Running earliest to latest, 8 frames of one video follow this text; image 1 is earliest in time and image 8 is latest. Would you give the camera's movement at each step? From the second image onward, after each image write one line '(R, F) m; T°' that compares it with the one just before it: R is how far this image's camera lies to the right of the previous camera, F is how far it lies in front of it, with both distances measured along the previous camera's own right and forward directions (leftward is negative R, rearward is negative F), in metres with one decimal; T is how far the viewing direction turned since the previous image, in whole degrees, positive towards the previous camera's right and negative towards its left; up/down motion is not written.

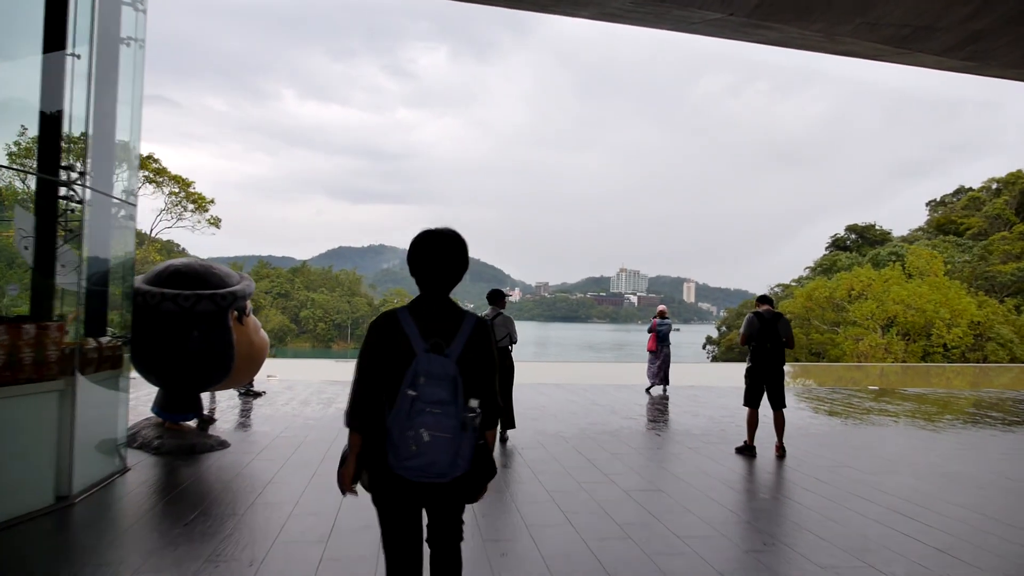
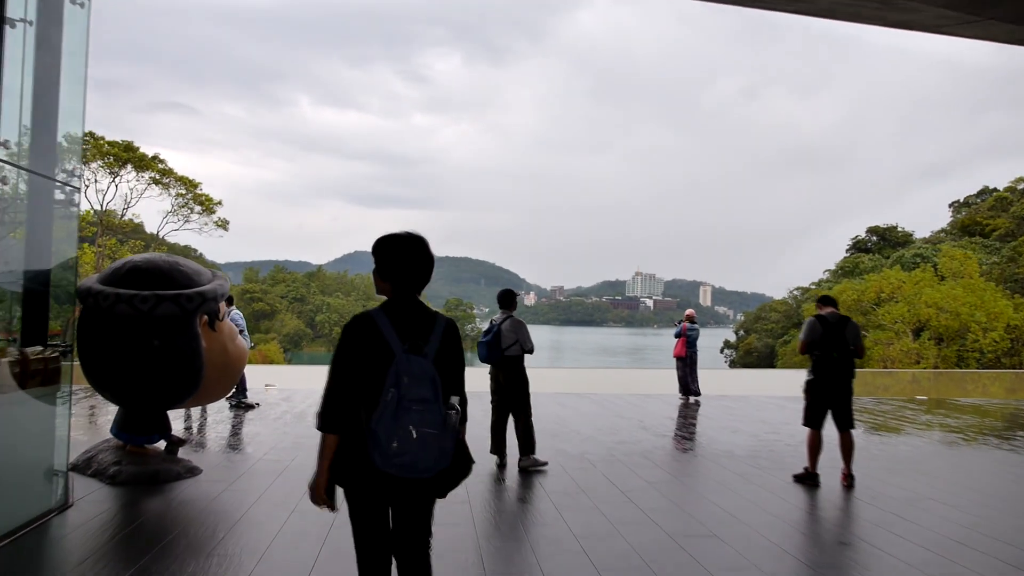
(0.0, +0.8) m; -1°
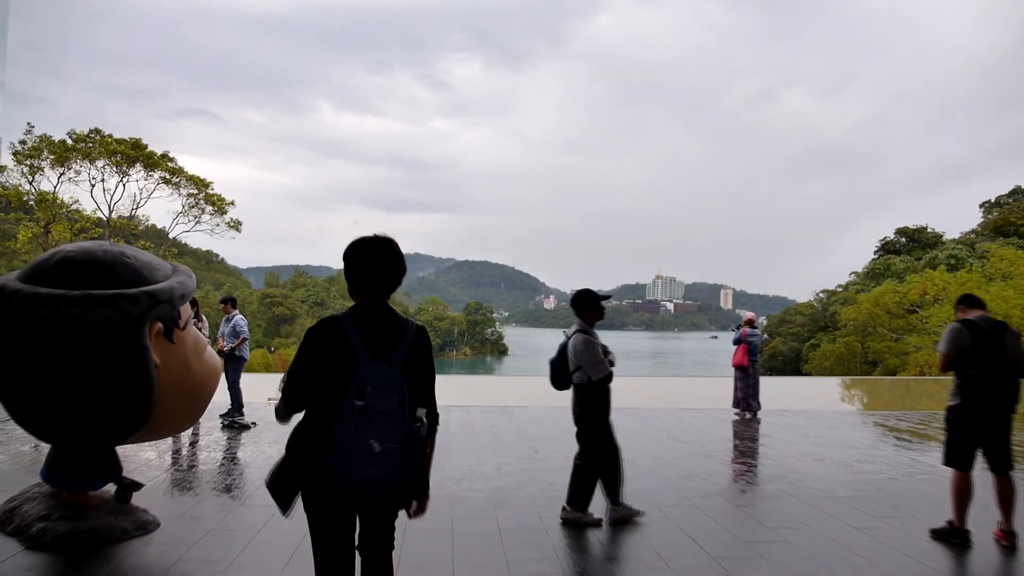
(-0.2, +1.0) m; -2°
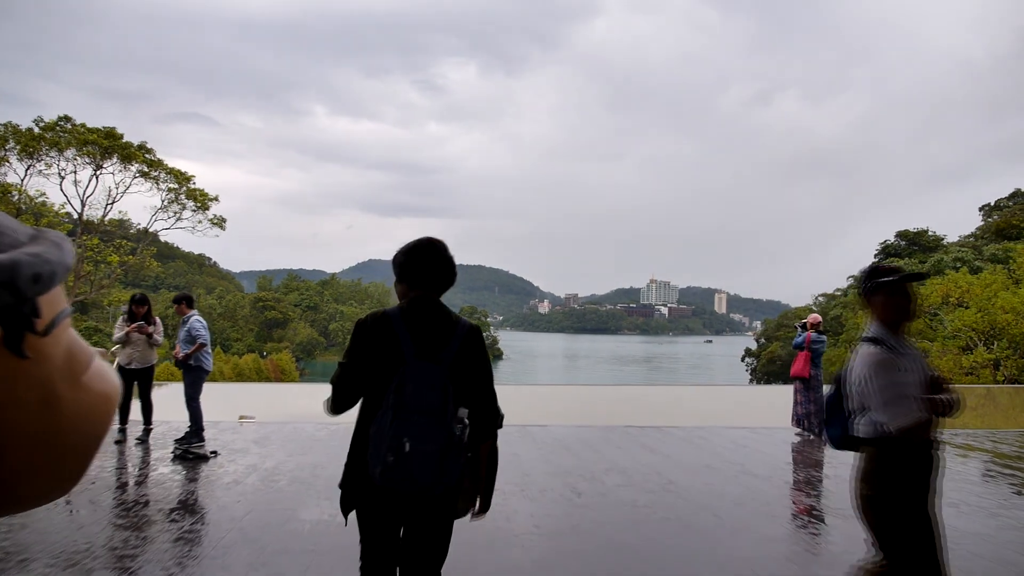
(-0.3, +1.3) m; +1°
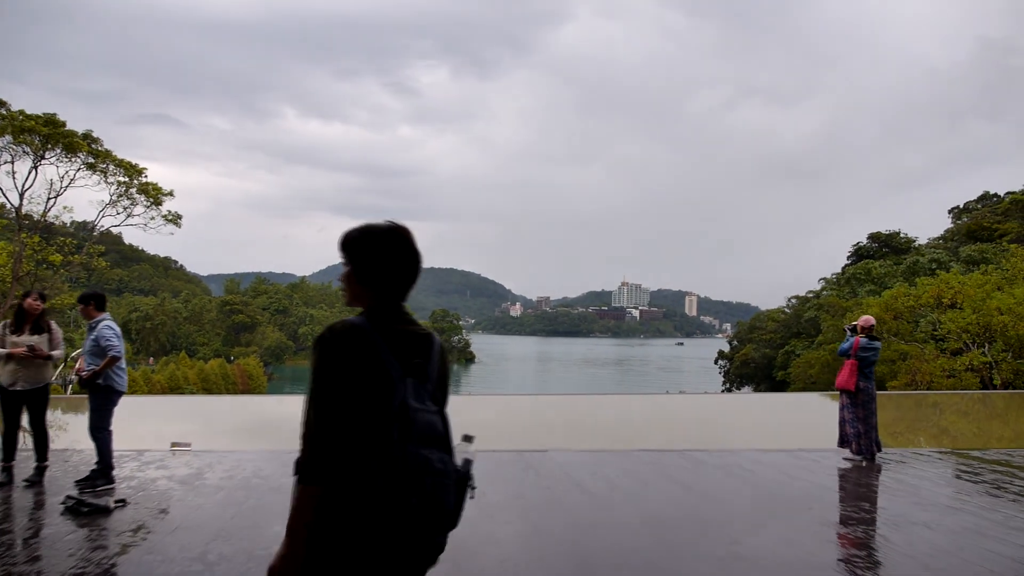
(-0.2, +1.2) m; +2°
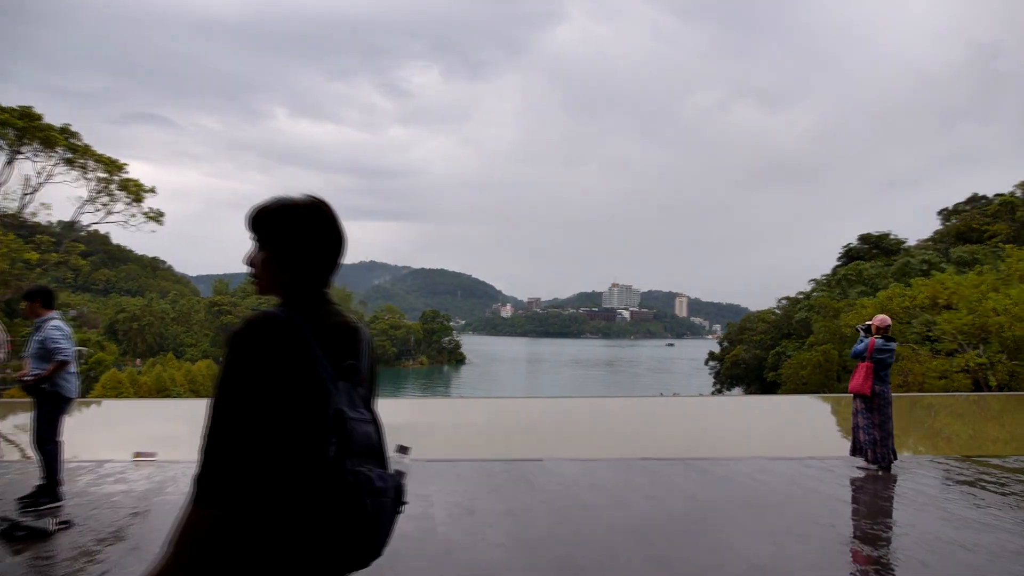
(0.0, +0.4) m; +1°
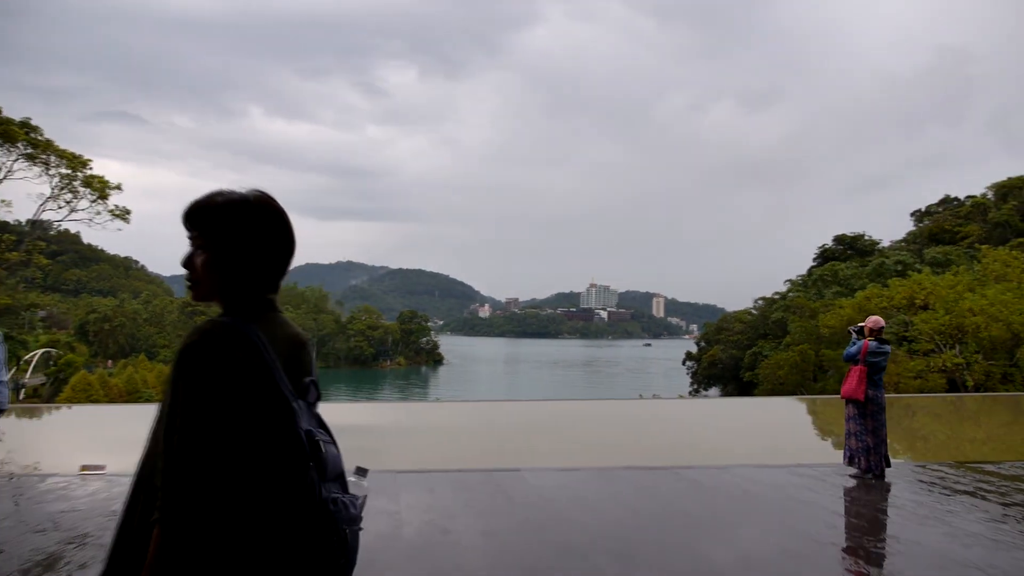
(0.0, +0.3) m; +2°
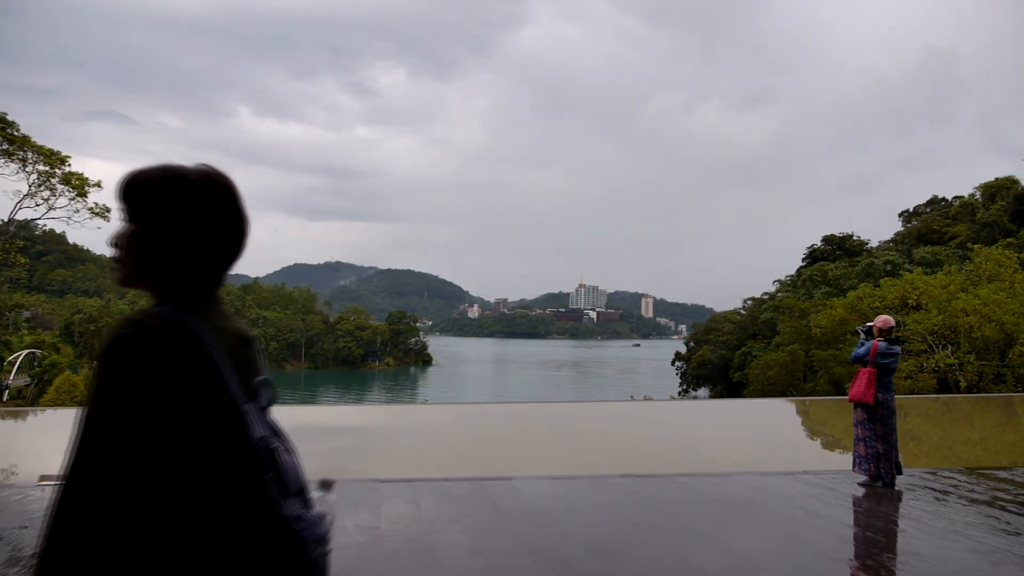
(0.0, +0.3) m; +1°
